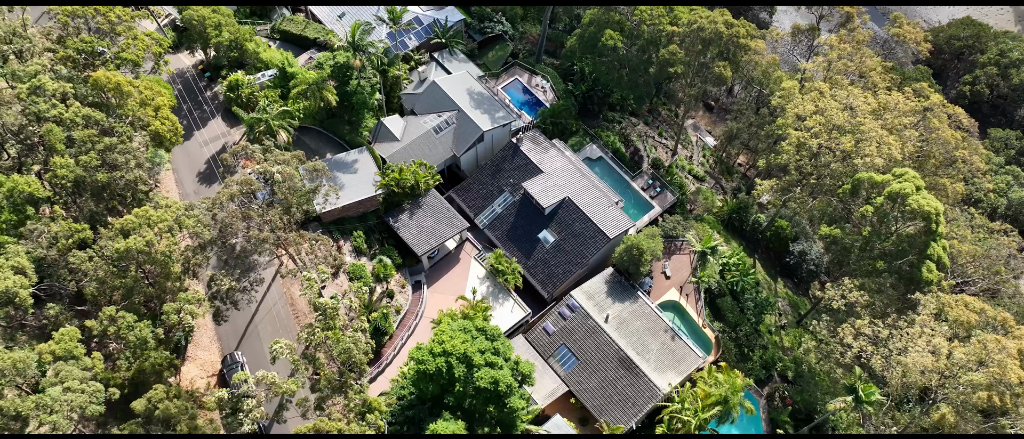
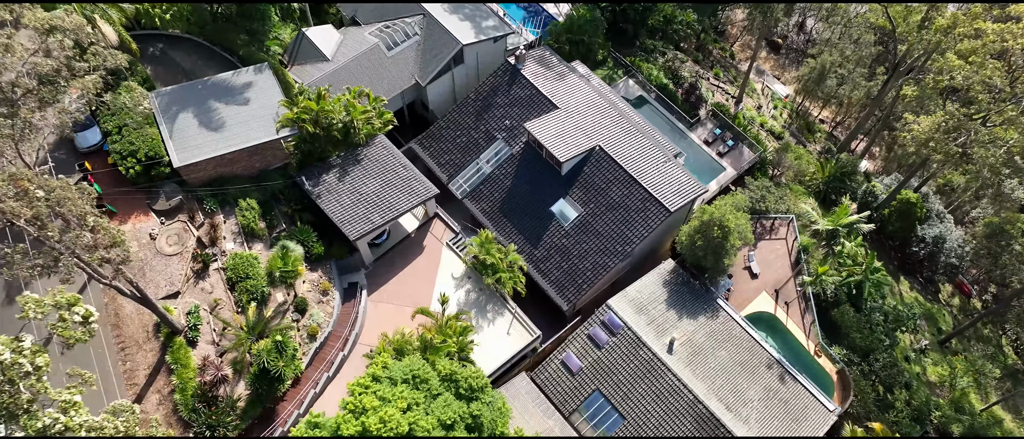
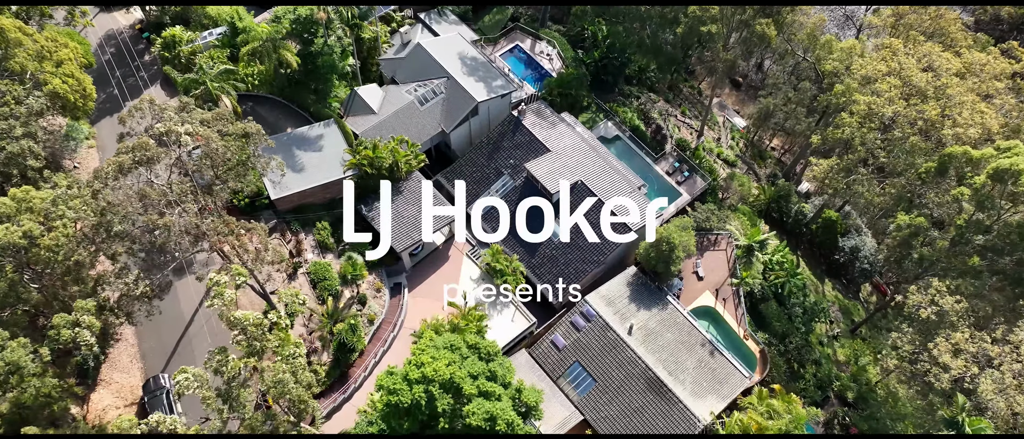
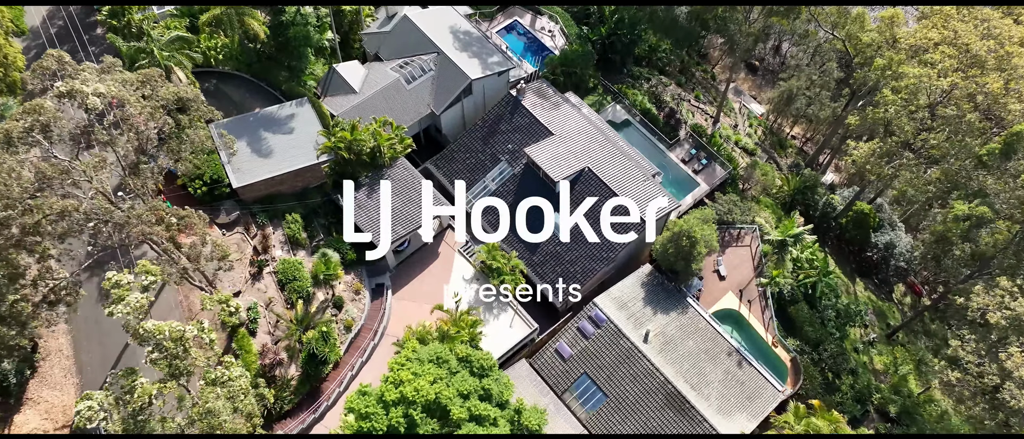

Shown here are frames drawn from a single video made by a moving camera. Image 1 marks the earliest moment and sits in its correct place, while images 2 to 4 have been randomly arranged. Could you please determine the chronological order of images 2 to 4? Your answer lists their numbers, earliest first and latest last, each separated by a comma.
3, 4, 2
